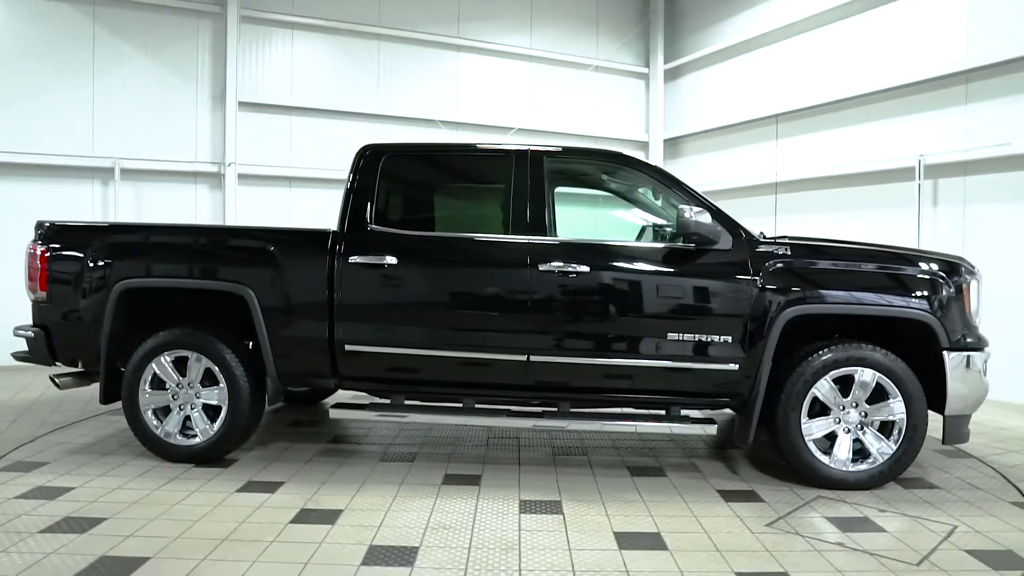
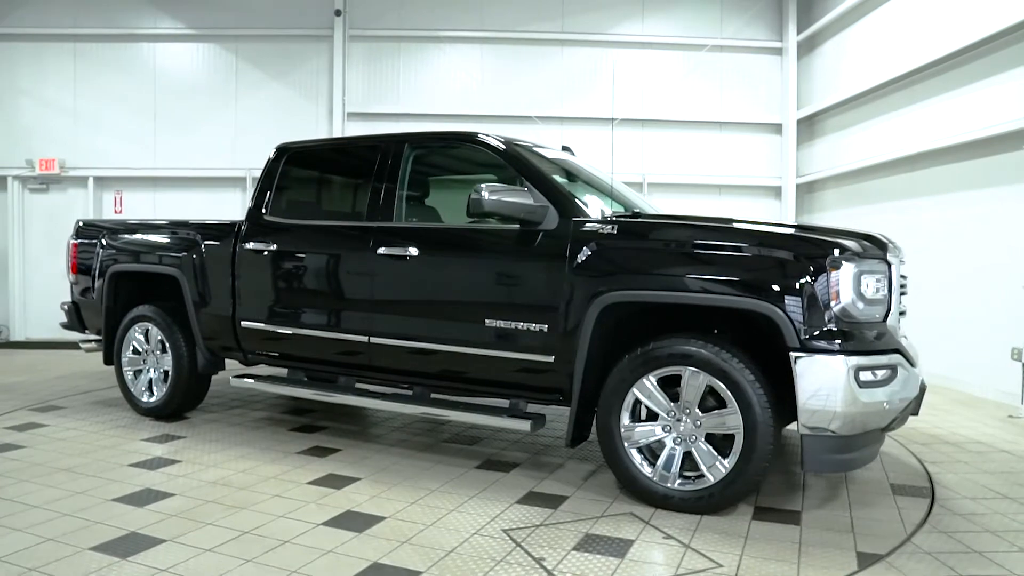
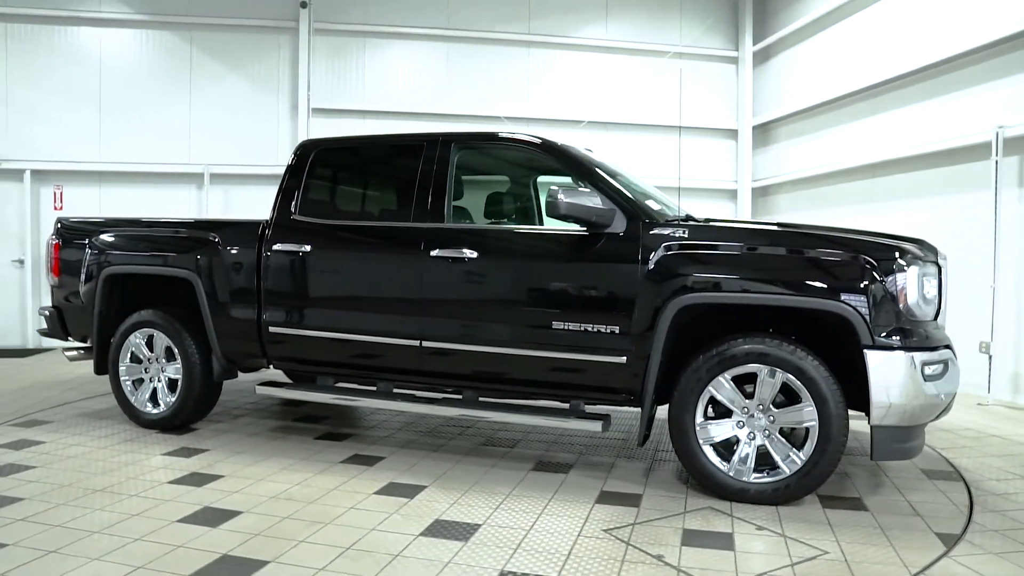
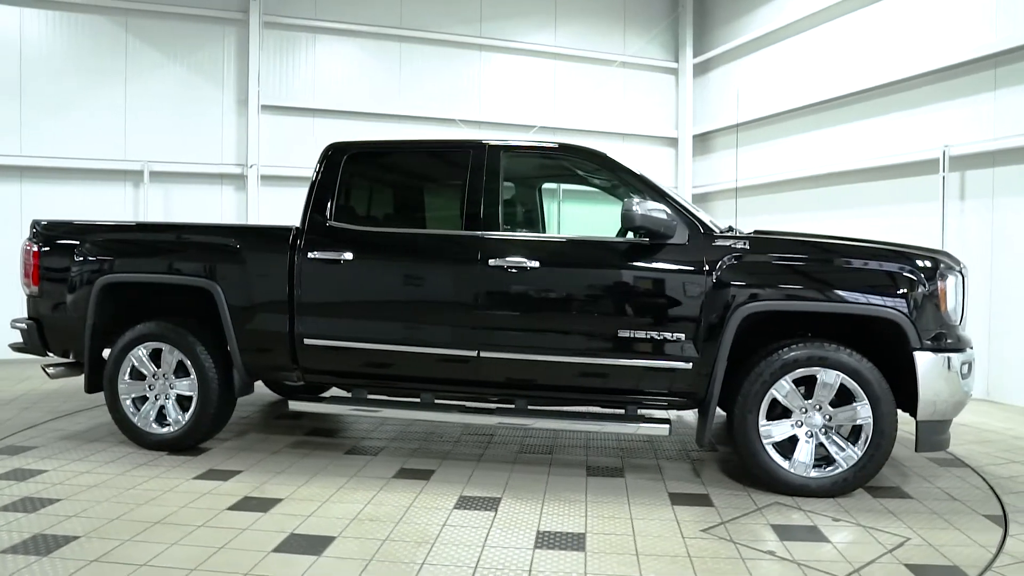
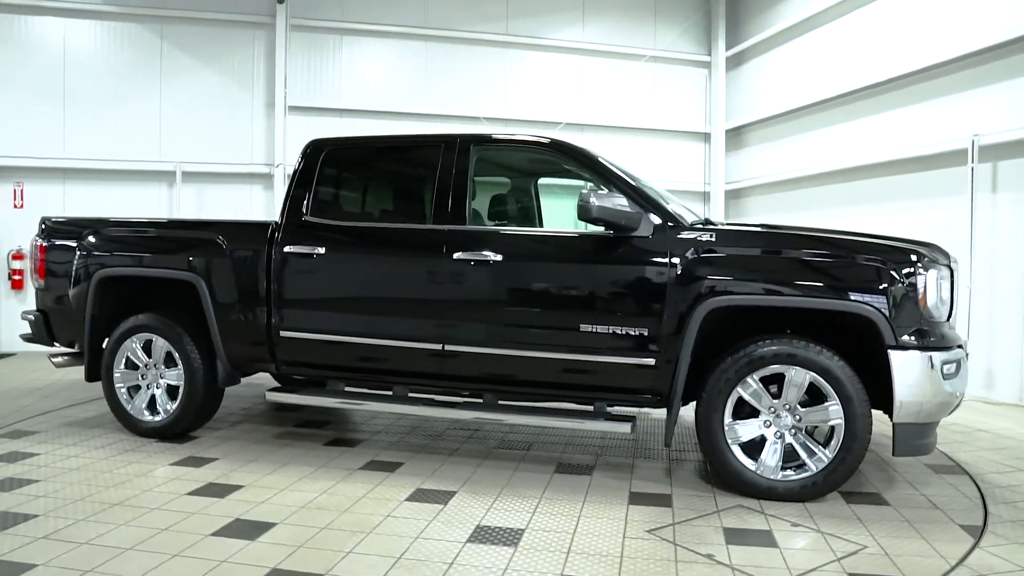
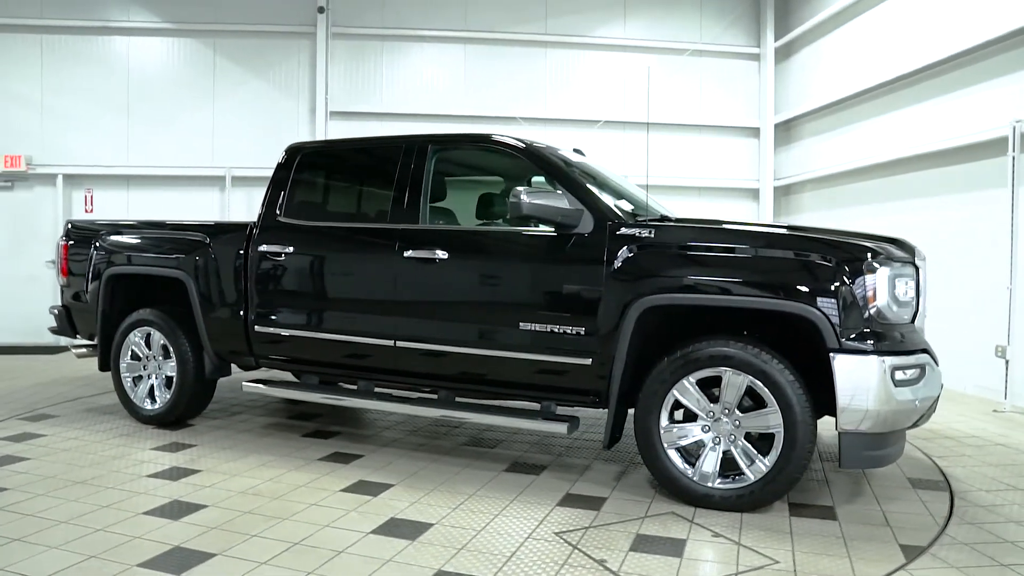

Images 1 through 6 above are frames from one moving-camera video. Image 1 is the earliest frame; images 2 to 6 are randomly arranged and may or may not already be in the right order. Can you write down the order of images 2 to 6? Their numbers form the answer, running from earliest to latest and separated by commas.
4, 5, 3, 6, 2
